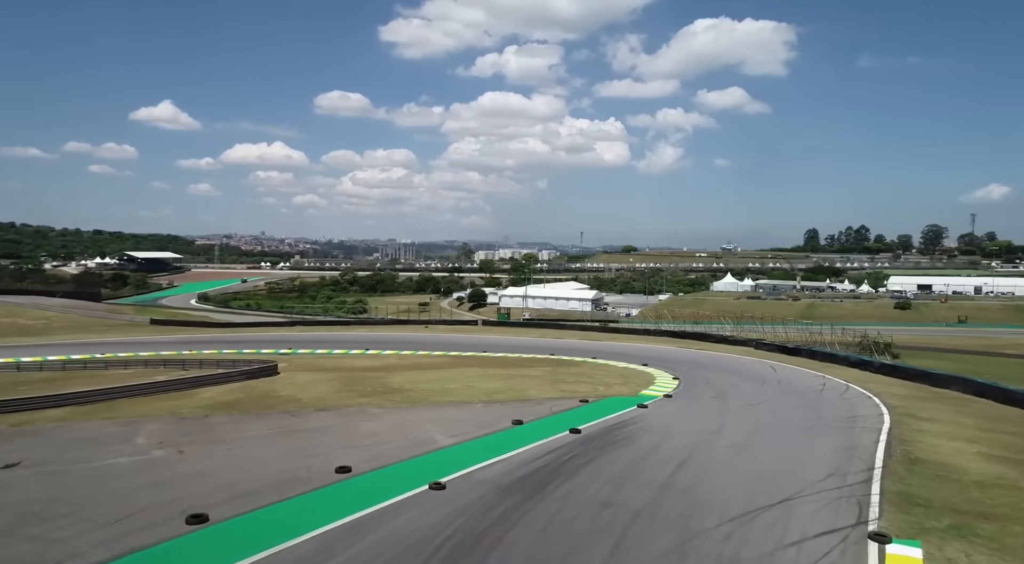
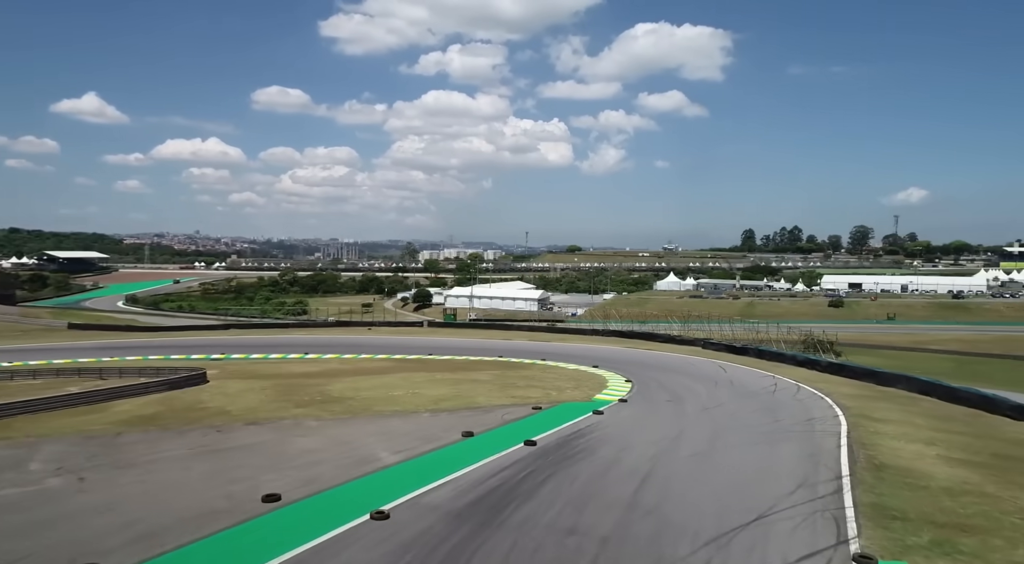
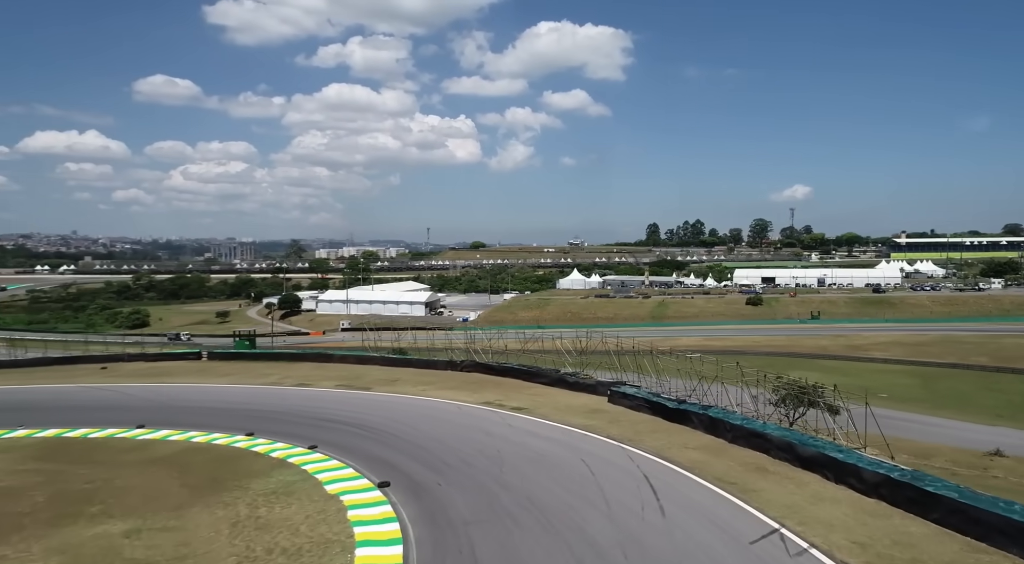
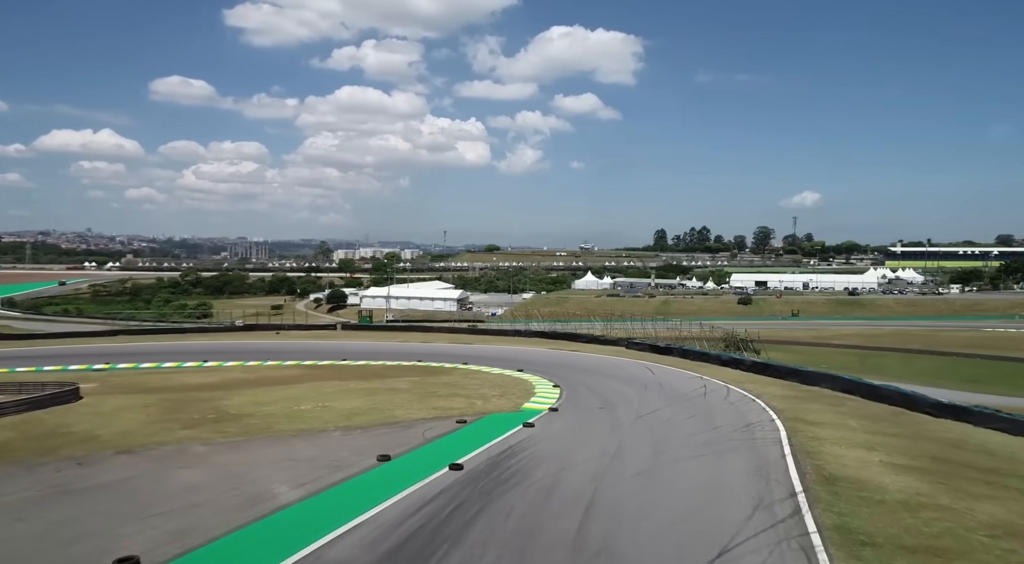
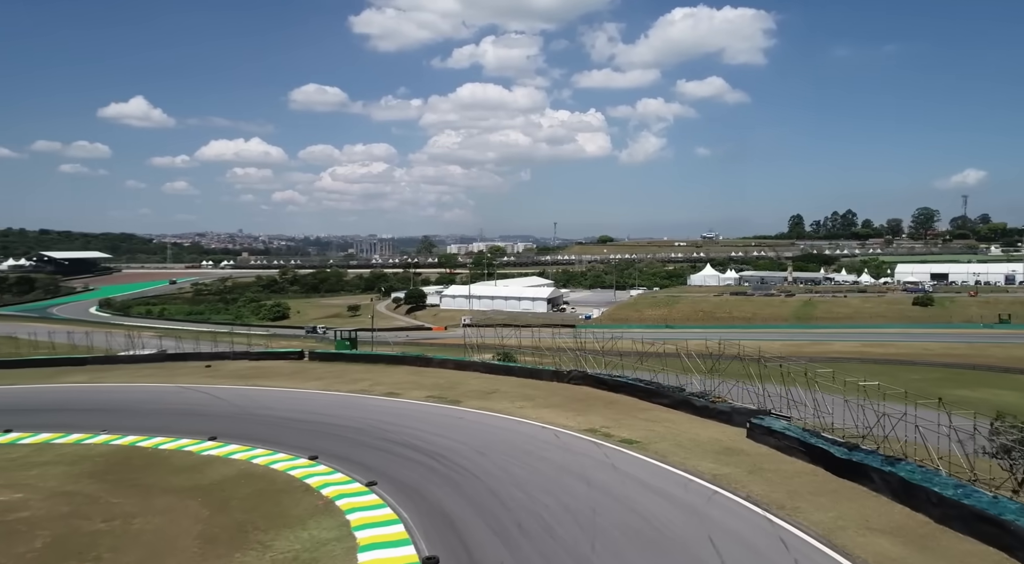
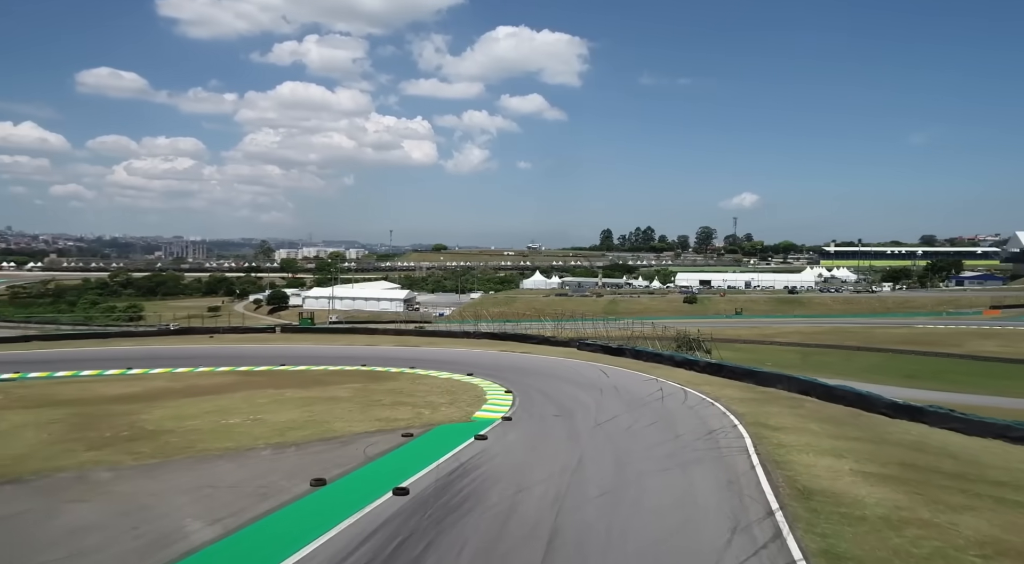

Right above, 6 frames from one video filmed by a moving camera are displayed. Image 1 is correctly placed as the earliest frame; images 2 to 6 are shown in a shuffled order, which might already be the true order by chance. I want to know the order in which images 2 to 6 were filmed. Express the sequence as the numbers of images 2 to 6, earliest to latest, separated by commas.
2, 4, 6, 3, 5
